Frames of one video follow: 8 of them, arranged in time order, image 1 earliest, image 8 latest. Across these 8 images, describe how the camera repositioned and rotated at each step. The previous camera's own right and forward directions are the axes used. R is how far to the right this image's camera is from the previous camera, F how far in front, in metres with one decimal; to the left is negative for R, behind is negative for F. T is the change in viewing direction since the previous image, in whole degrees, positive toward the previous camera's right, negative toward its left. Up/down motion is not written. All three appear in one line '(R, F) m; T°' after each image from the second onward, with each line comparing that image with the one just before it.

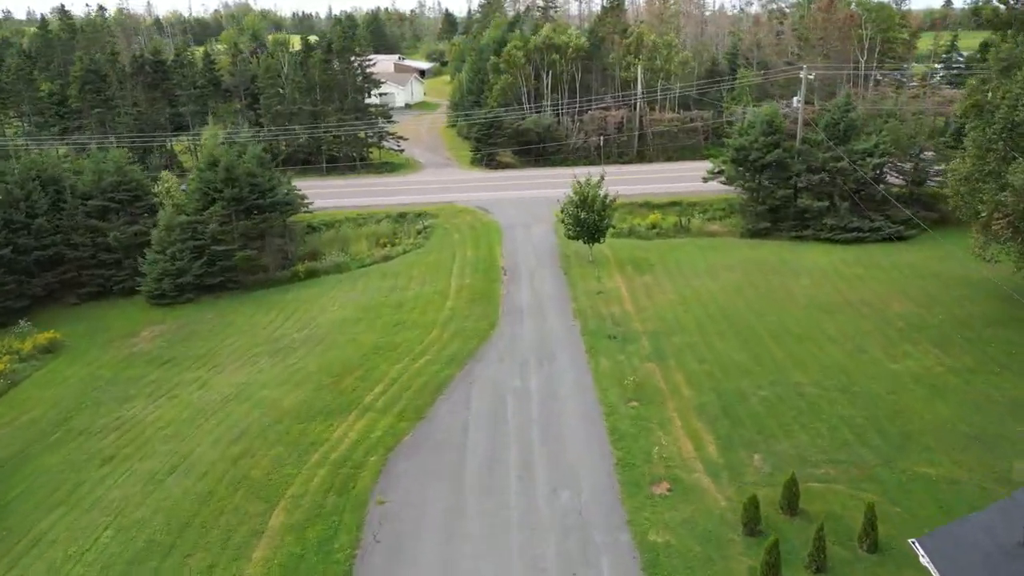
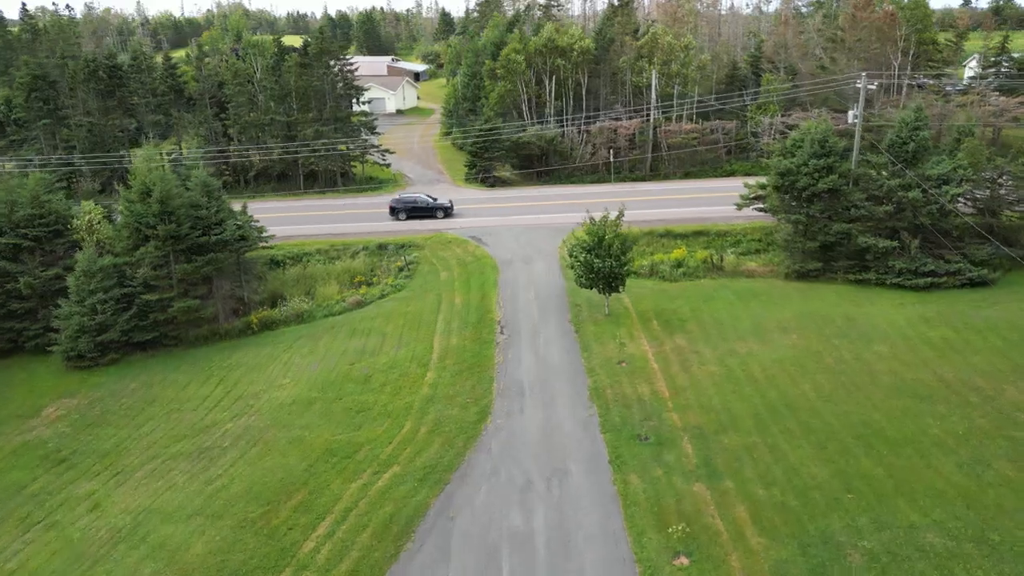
(+0.1, +5.6) m; 0°
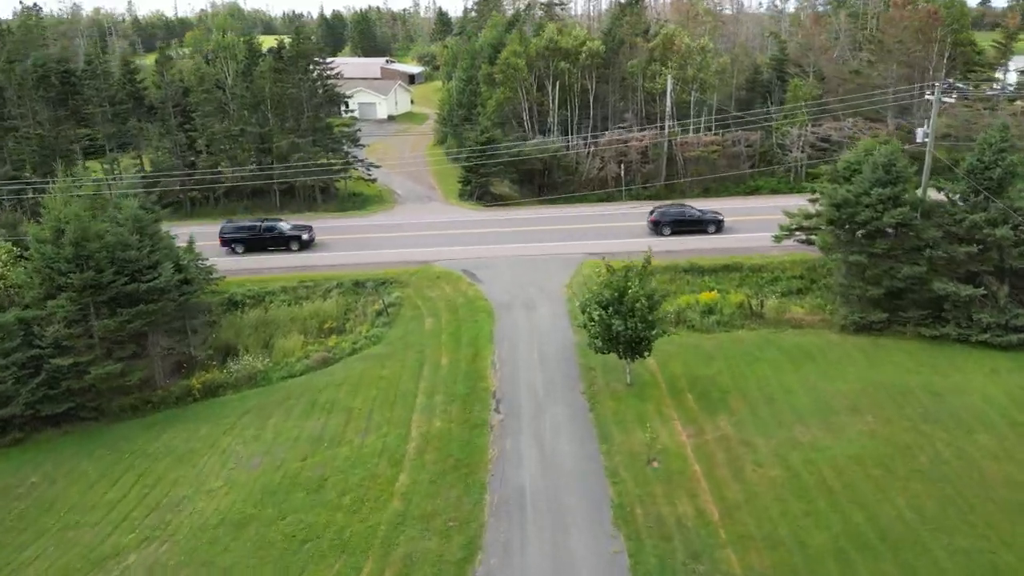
(+0.1, +4.8) m; 0°
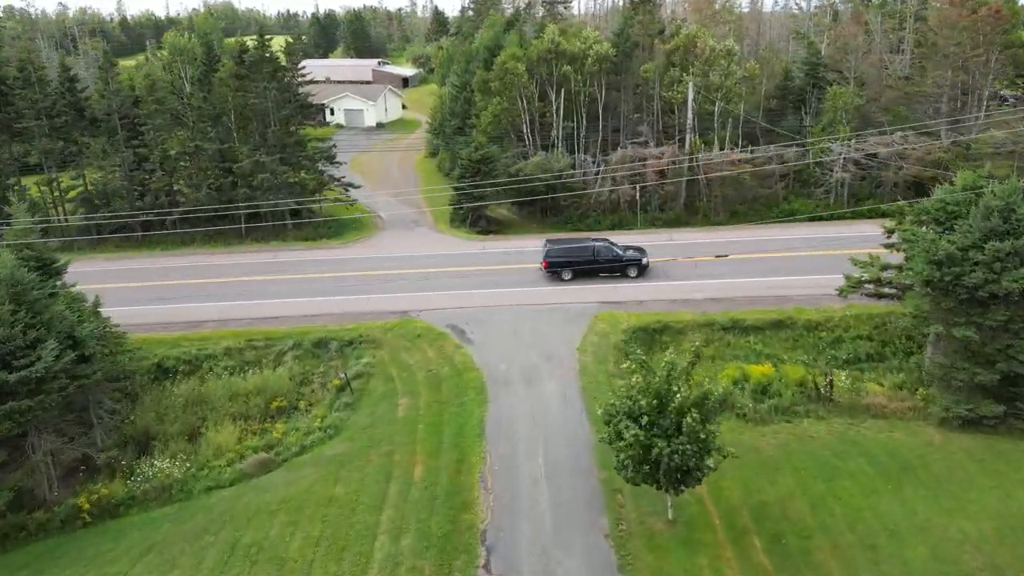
(+0.1, +5.4) m; 0°
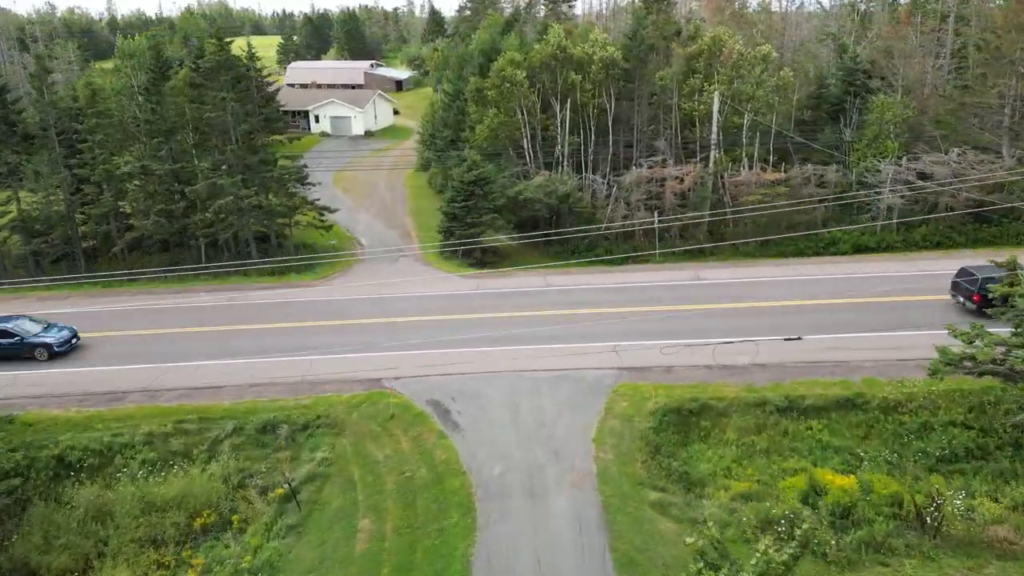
(+0.1, +4.8) m; 0°
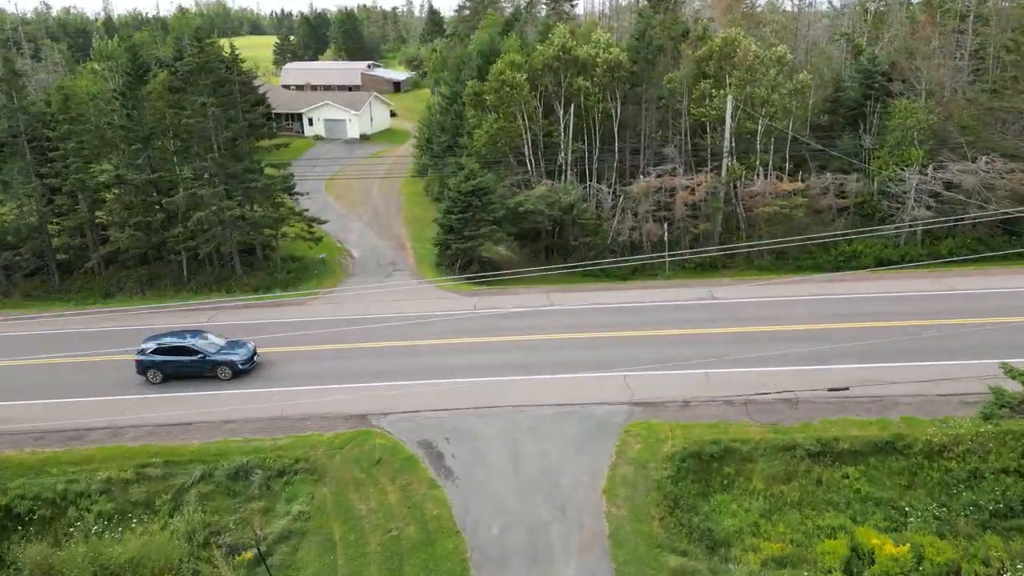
(0.0, +1.9) m; 0°
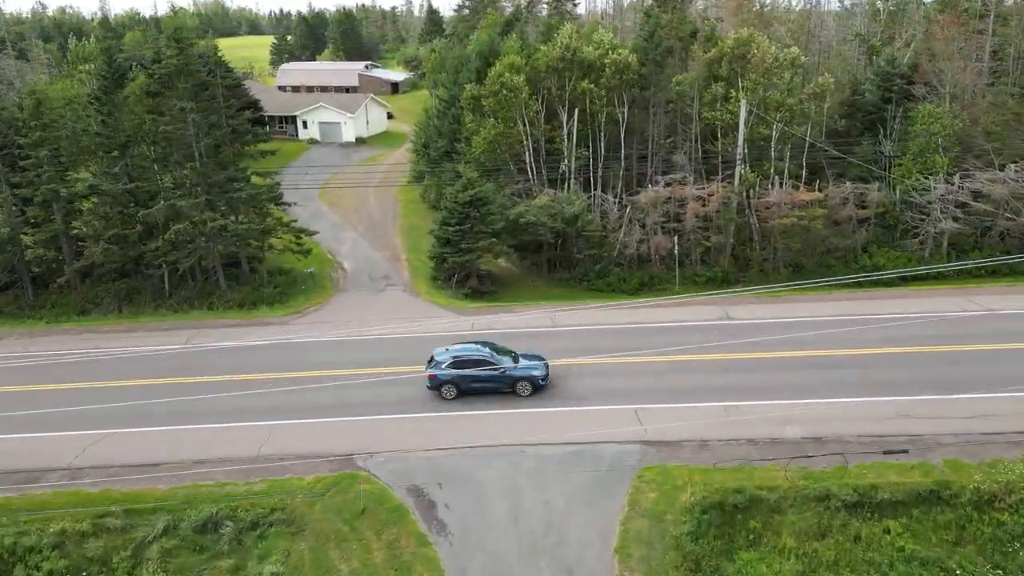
(0.0, +1.7) m; 0°
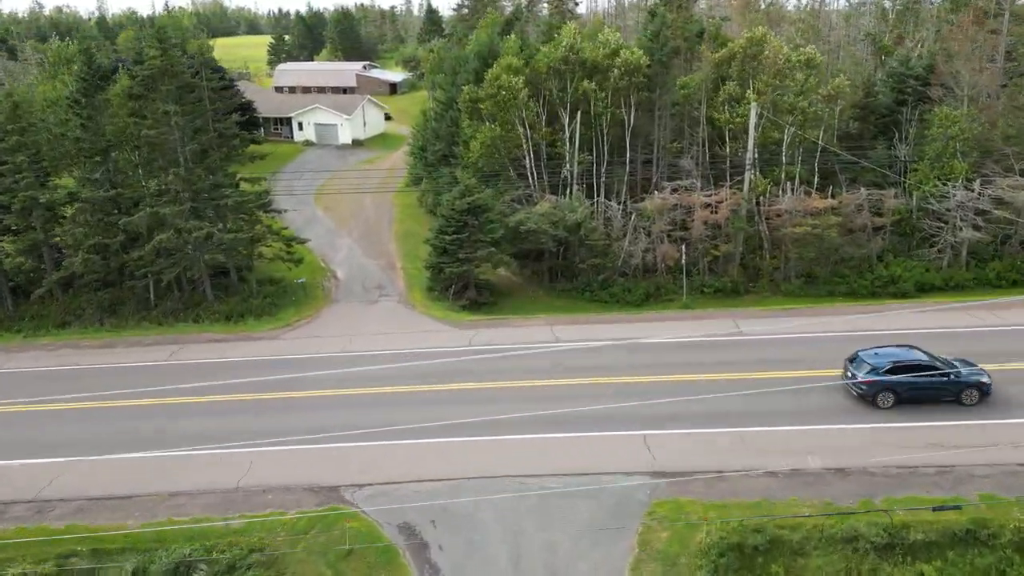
(0.0, +1.2) m; 0°
